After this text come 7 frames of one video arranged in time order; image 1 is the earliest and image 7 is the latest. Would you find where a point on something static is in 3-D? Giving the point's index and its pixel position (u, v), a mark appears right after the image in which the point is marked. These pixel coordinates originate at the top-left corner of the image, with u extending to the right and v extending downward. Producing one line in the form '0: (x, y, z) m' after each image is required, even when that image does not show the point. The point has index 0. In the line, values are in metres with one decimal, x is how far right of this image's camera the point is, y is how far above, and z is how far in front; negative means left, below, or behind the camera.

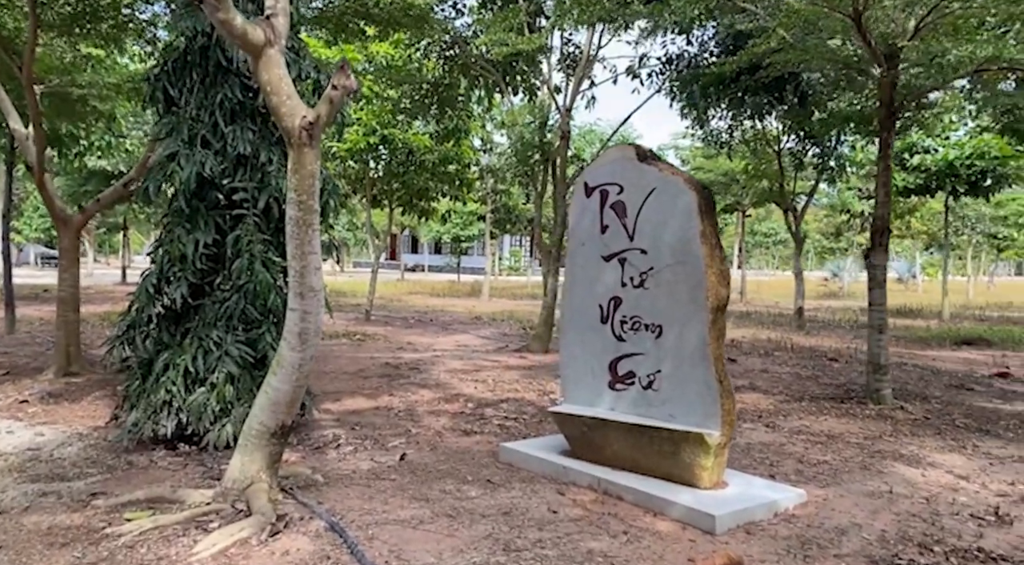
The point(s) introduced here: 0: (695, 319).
0: (+1.0, -0.2, +4.5) m
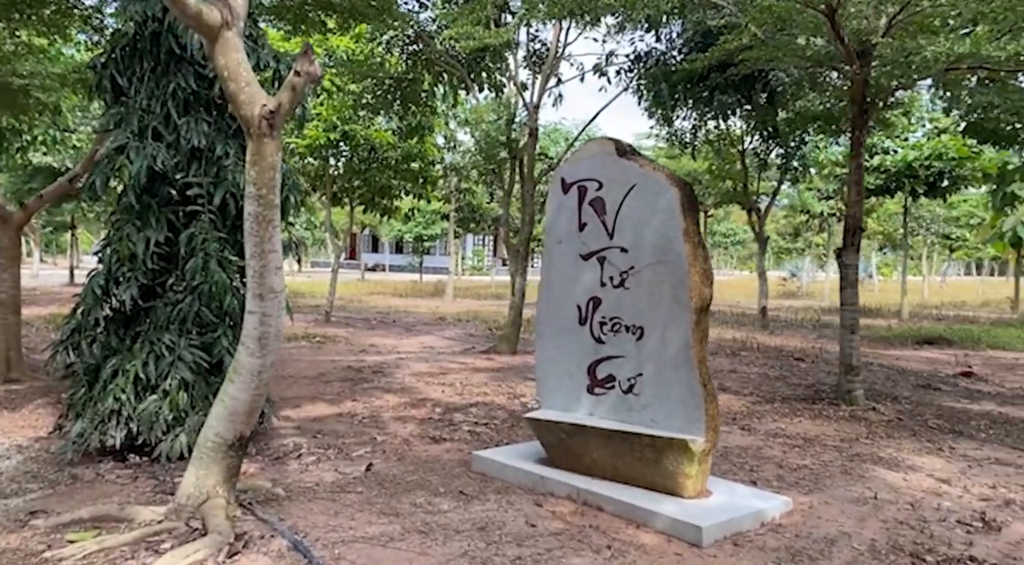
0: (+0.8, -0.2, +4.3) m
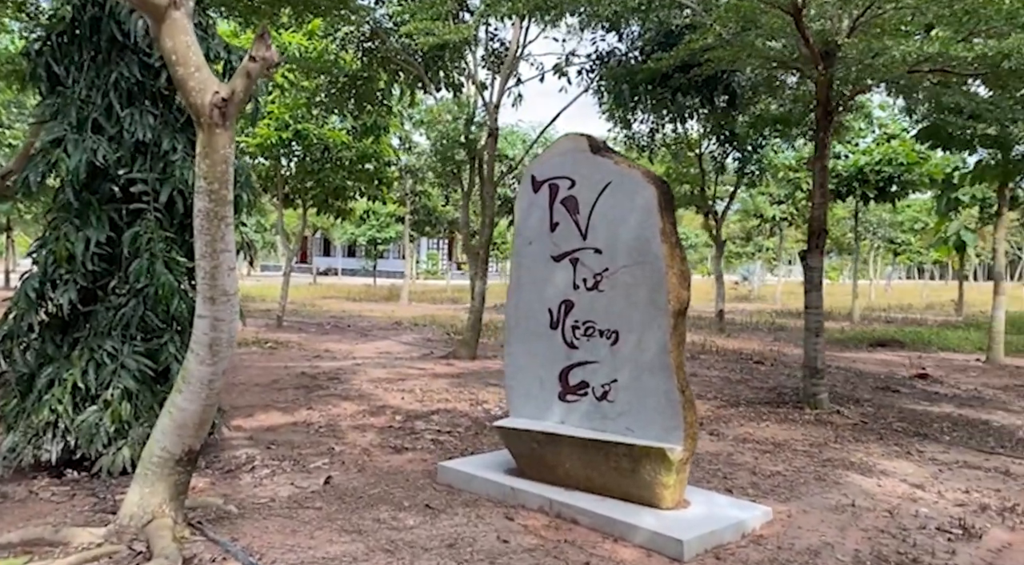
0: (+0.7, -0.2, +4.1) m
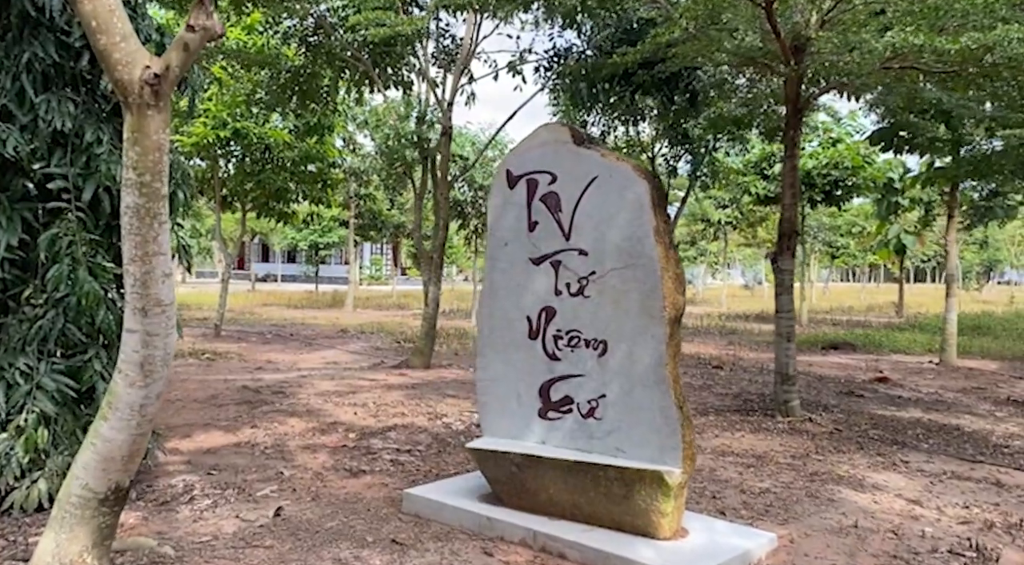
0: (+0.6, -0.2, +3.7) m
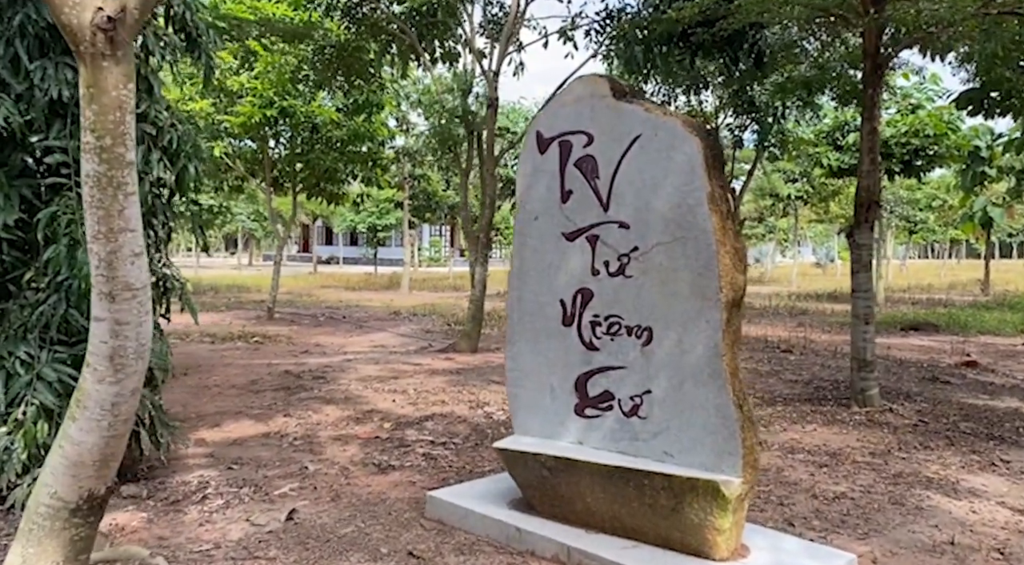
0: (+0.7, -0.1, +3.1) m
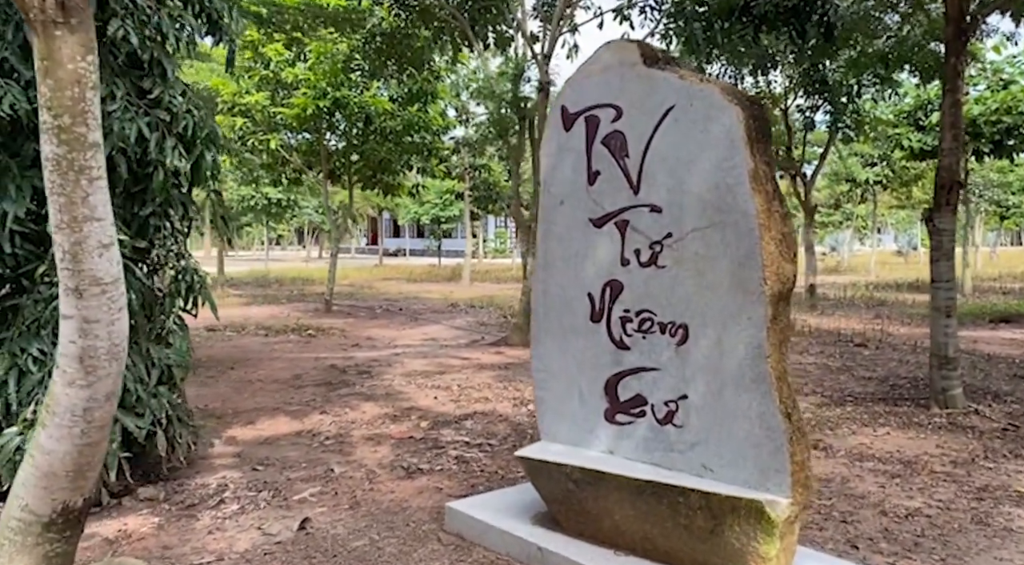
0: (+0.7, -0.1, +2.7) m
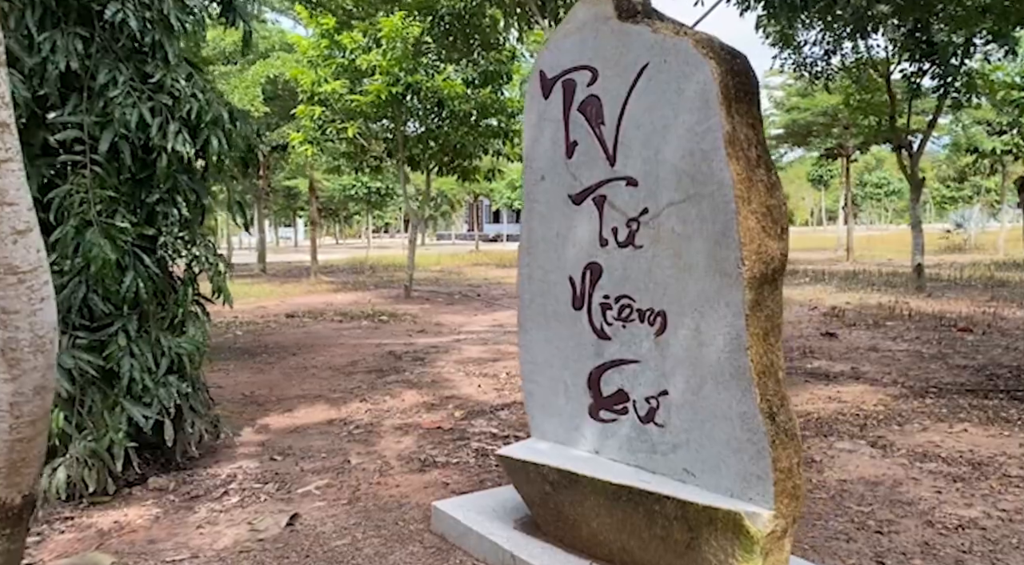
0: (+0.6, 0.0, +2.4) m
